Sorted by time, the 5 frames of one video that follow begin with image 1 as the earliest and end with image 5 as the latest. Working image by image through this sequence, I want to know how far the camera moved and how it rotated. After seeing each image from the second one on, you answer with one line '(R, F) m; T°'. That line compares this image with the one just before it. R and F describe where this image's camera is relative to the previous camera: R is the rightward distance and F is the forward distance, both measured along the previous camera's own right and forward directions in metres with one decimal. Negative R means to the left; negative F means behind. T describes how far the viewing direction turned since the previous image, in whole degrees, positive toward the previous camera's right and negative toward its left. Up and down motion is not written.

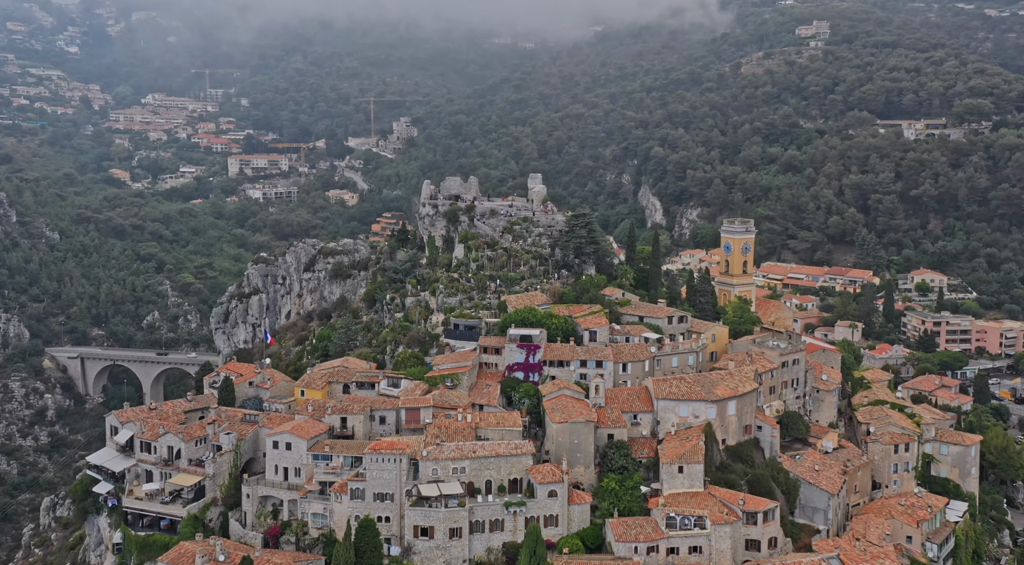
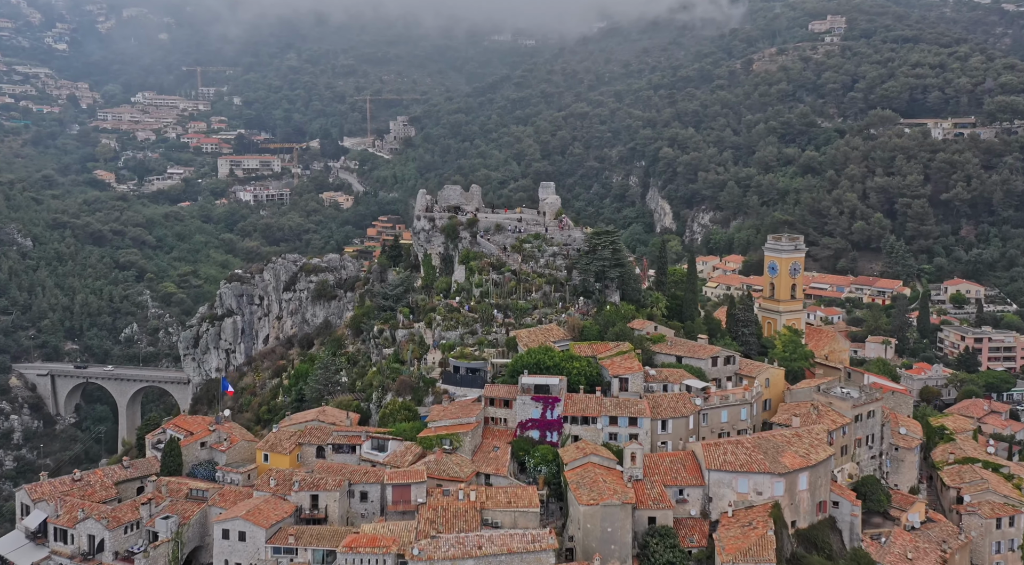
(-0.3, +4.4) m; 0°
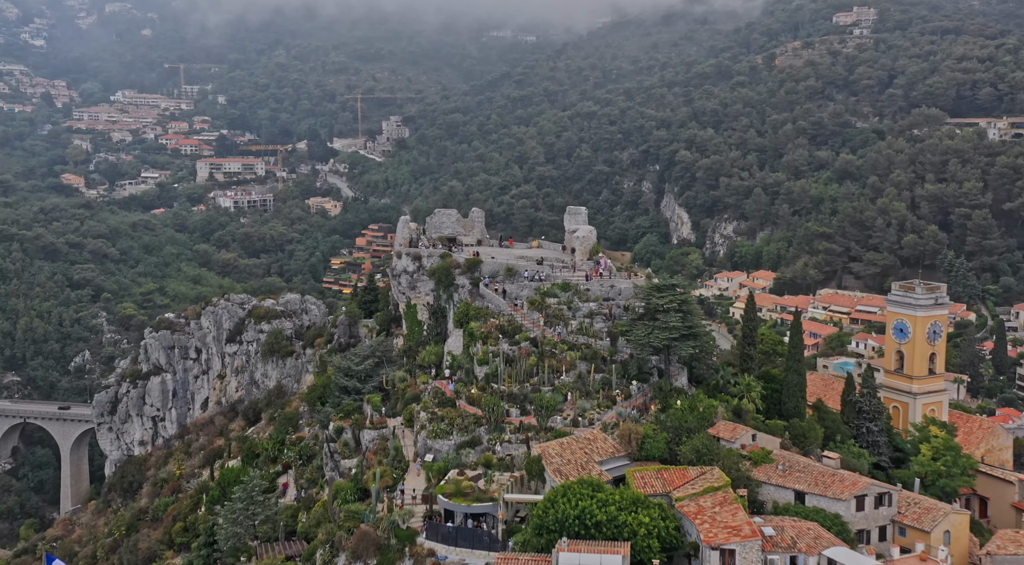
(-0.4, +7.9) m; 0°
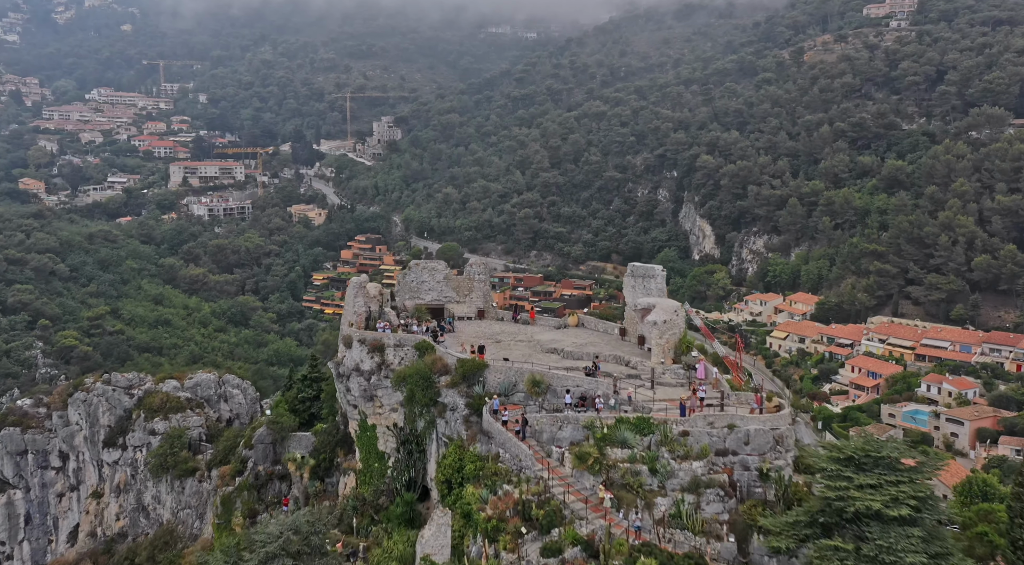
(-0.4, +8.5) m; 0°
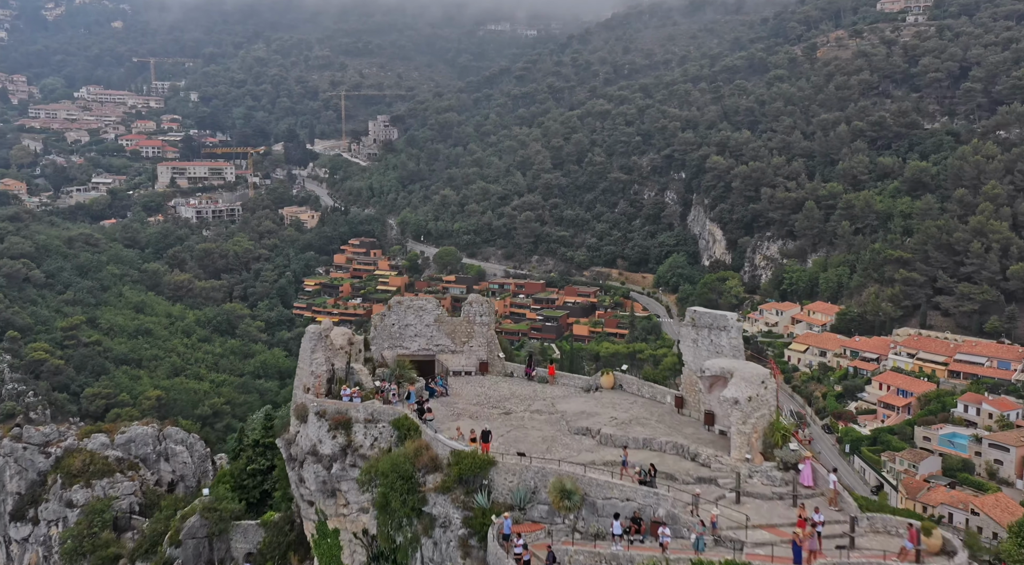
(-0.2, +3.4) m; 0°
